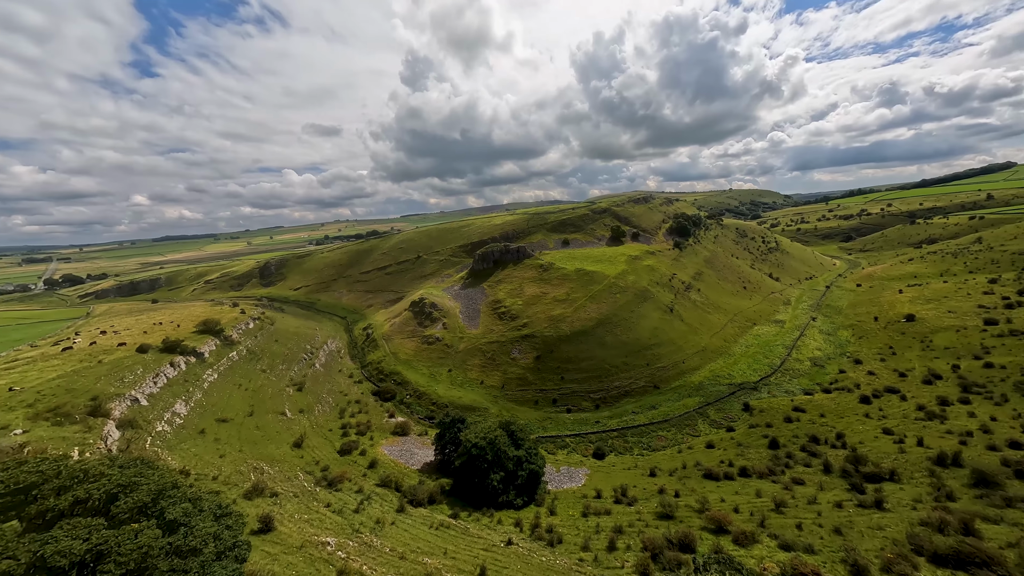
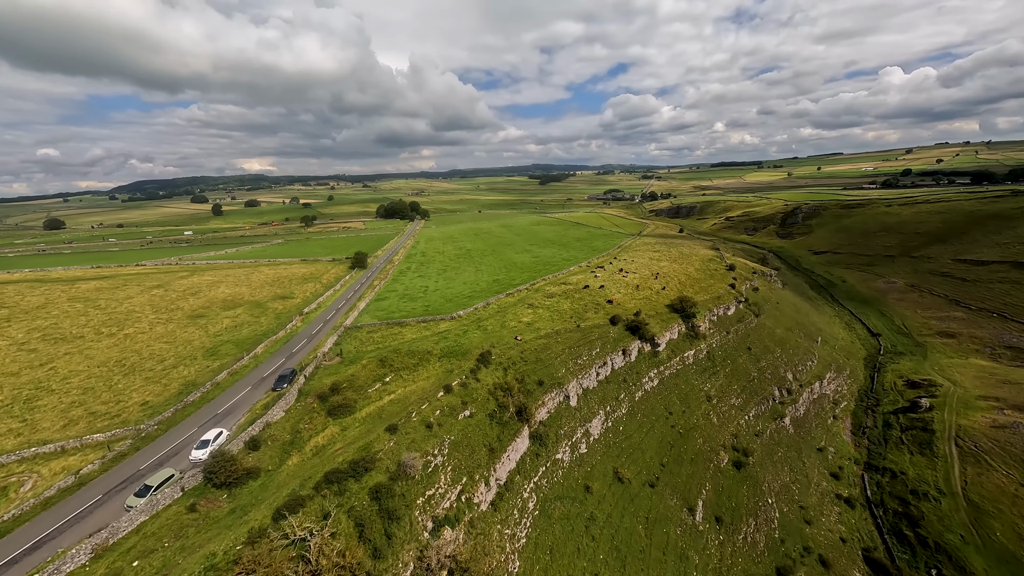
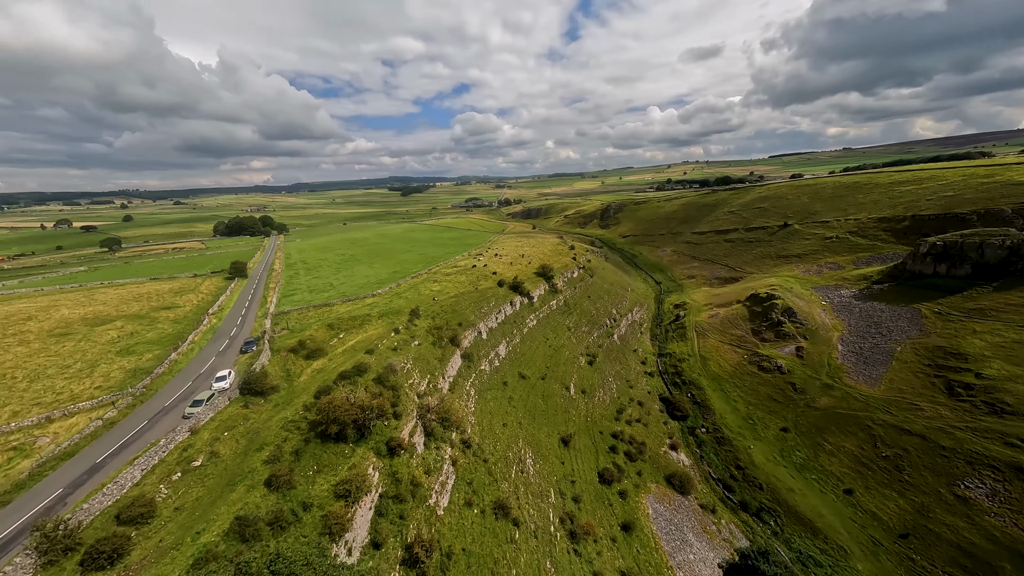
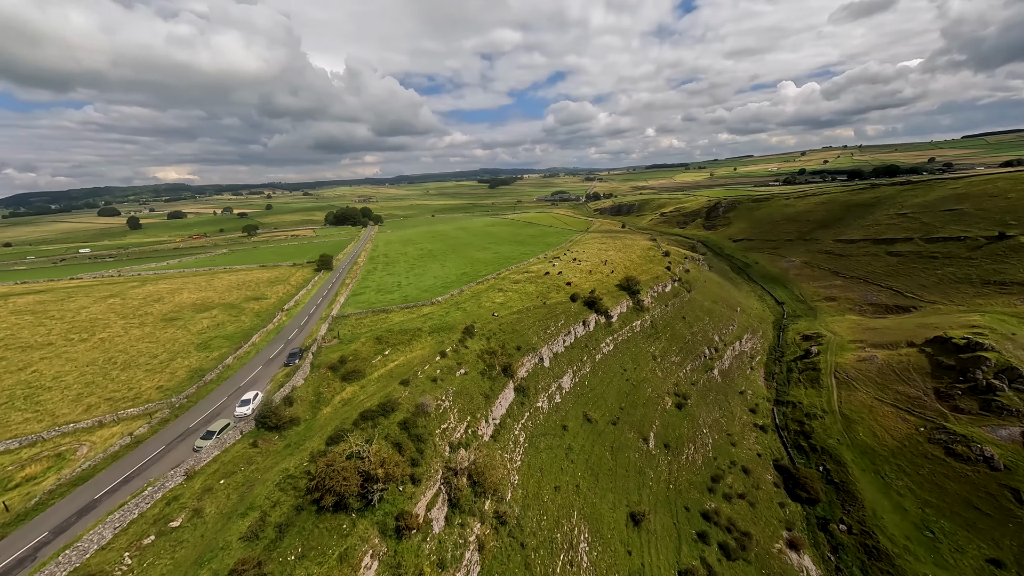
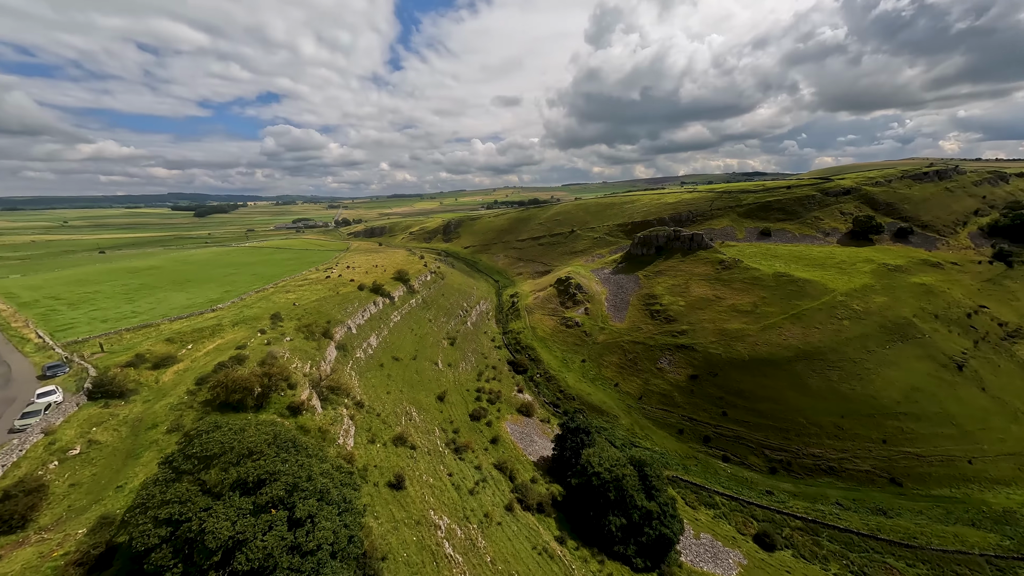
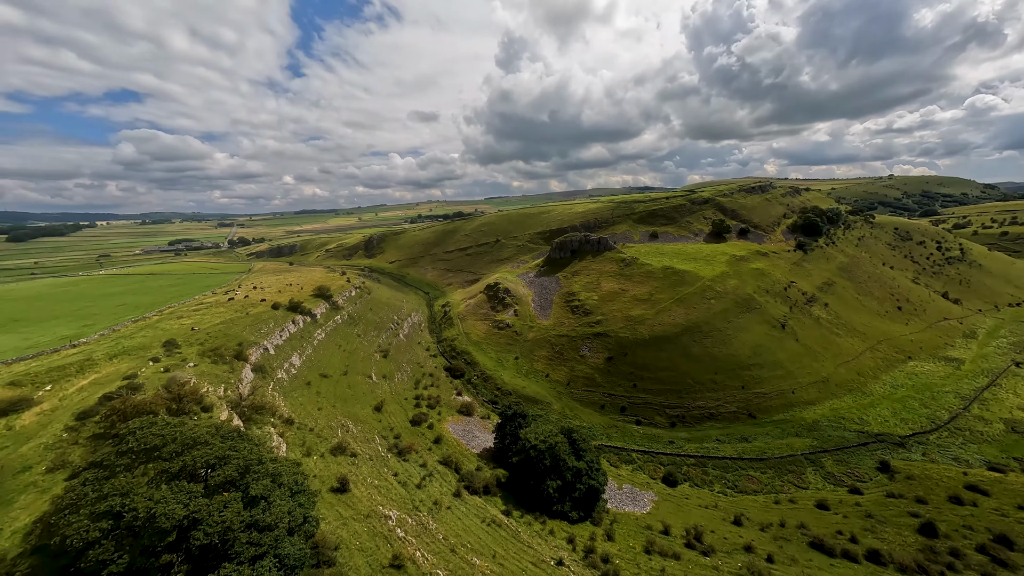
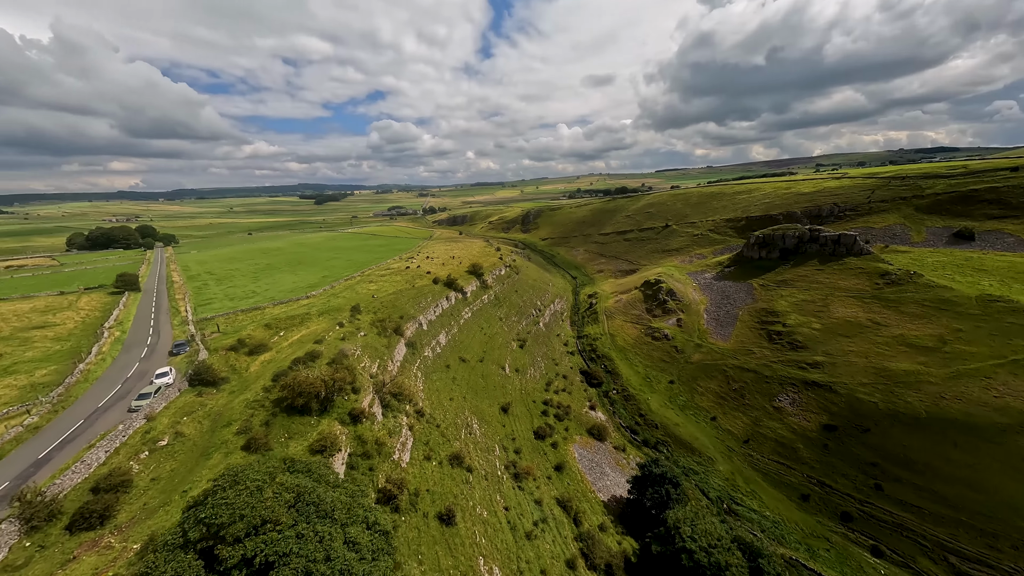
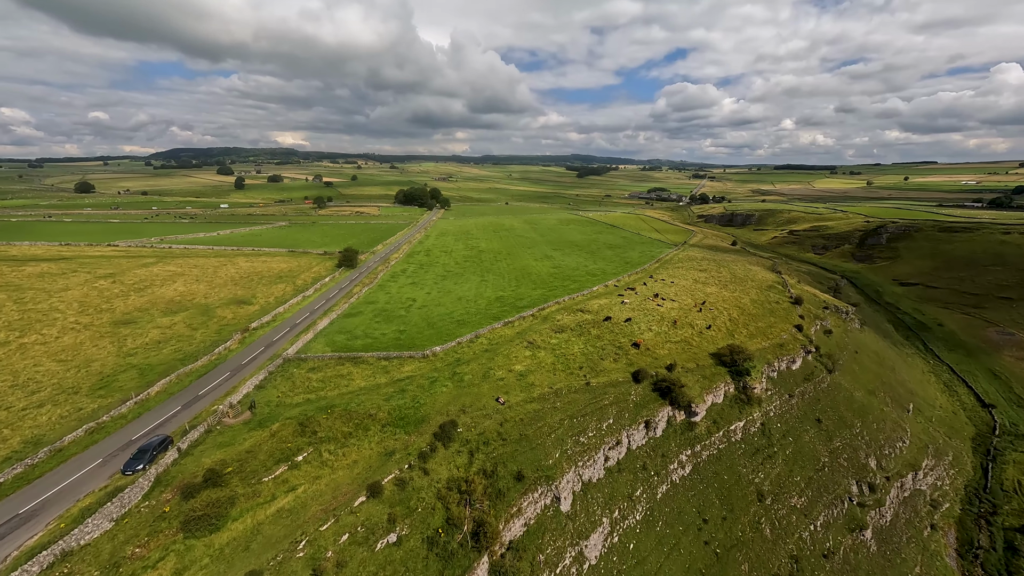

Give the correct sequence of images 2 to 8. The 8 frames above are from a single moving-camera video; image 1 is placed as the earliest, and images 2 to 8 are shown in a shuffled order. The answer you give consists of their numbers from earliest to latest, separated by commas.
6, 5, 7, 3, 4, 2, 8
